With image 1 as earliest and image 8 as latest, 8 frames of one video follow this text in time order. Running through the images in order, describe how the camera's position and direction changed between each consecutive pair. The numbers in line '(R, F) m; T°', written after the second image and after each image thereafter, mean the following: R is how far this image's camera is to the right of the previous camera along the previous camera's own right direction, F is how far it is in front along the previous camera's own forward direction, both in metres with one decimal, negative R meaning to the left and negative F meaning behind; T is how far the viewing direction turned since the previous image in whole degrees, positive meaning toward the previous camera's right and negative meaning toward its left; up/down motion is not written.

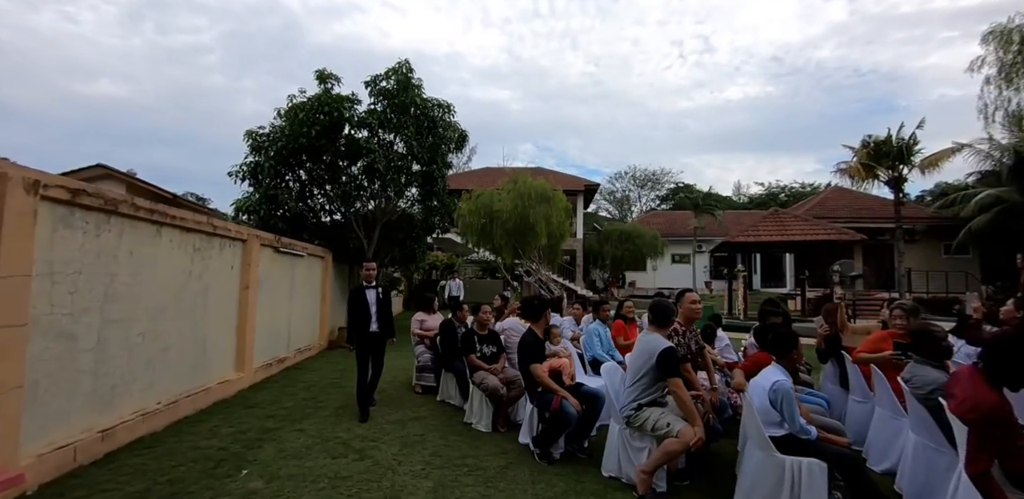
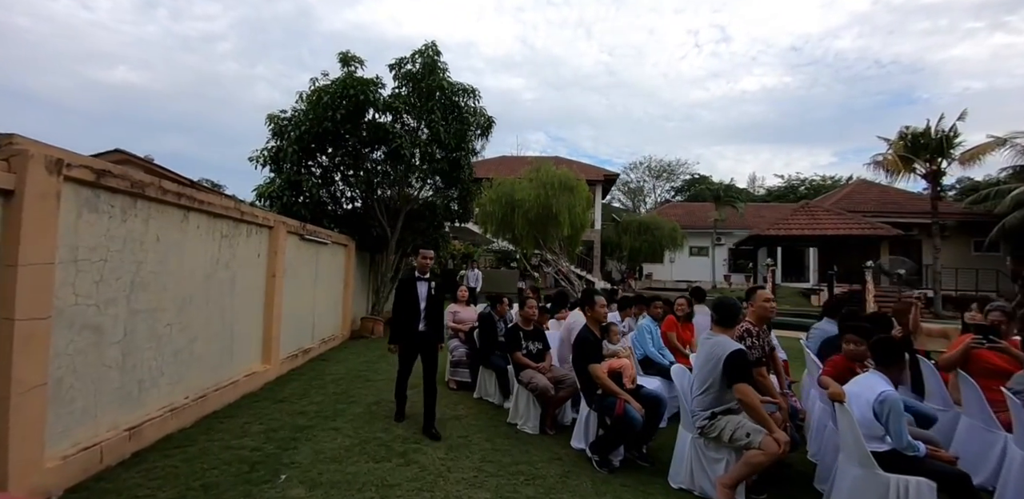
(-0.4, +0.4) m; -1°
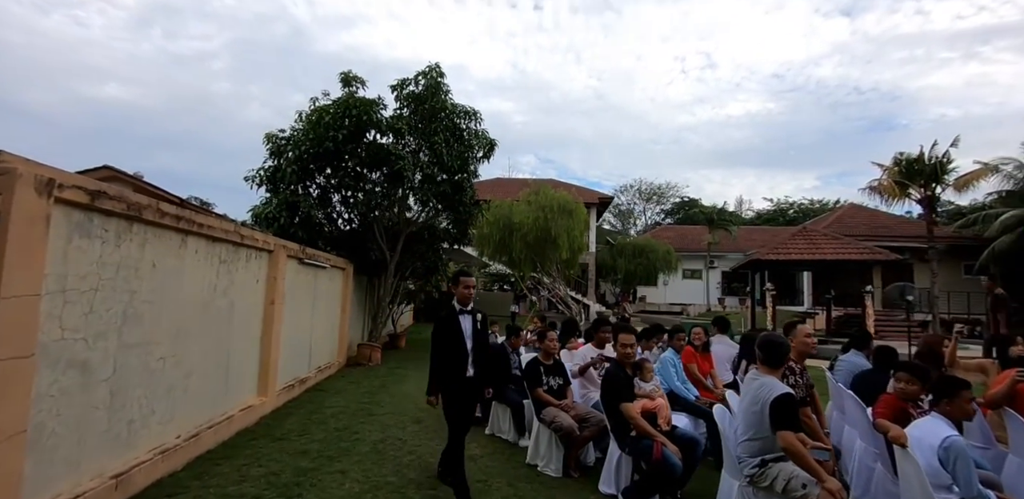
(-0.3, +0.3) m; +1°
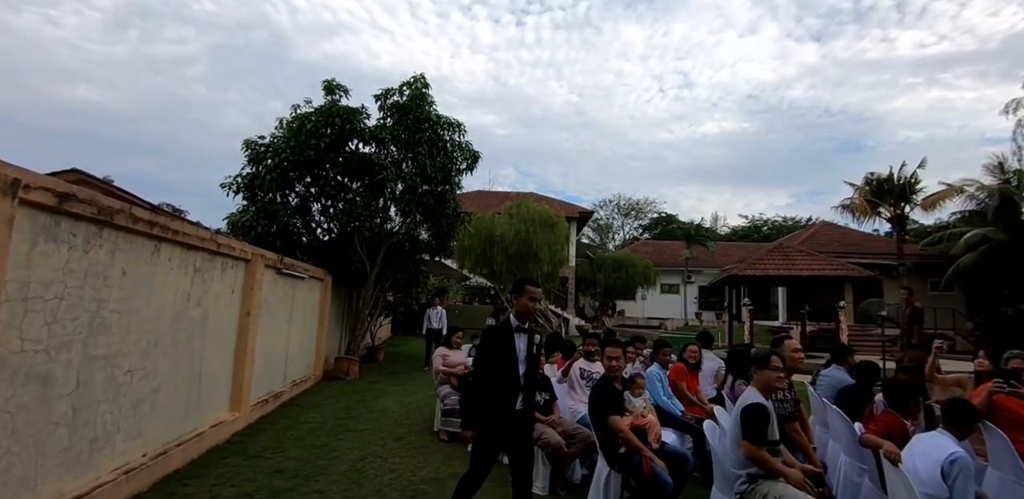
(-0.1, +0.1) m; +2°
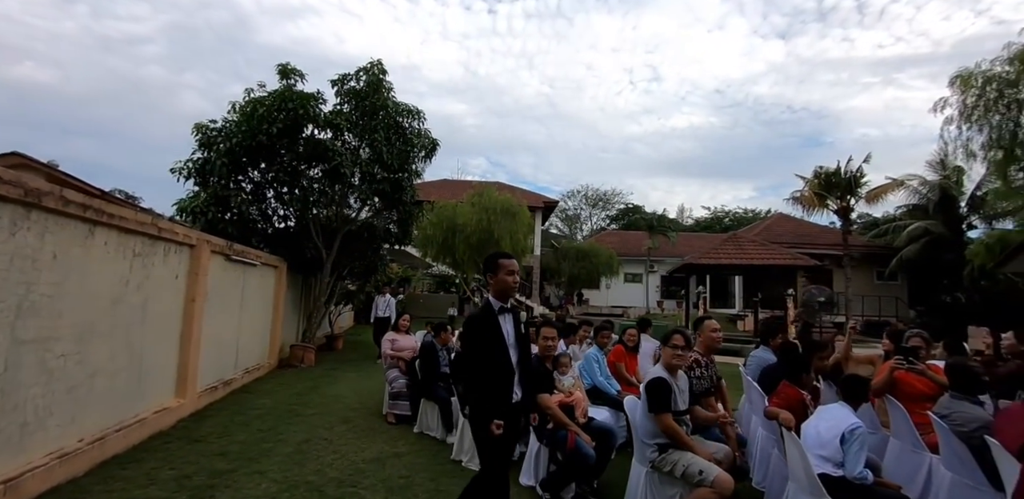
(+0.3, -0.2) m; +3°
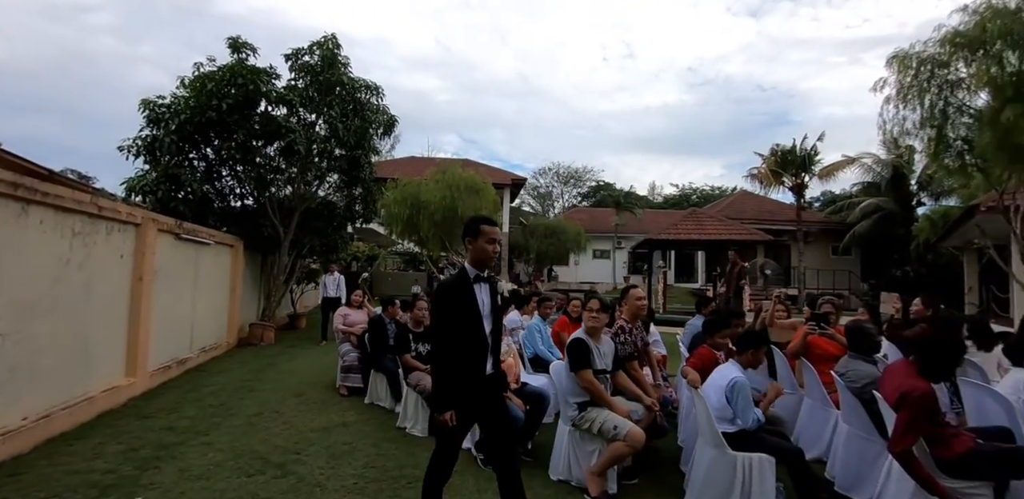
(+0.3, -0.2) m; +3°
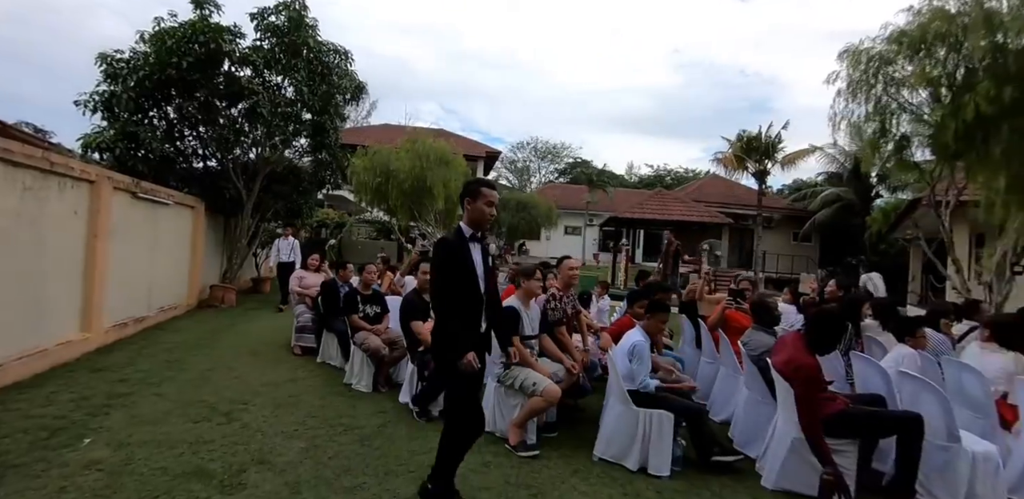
(+0.3, -0.3) m; +3°
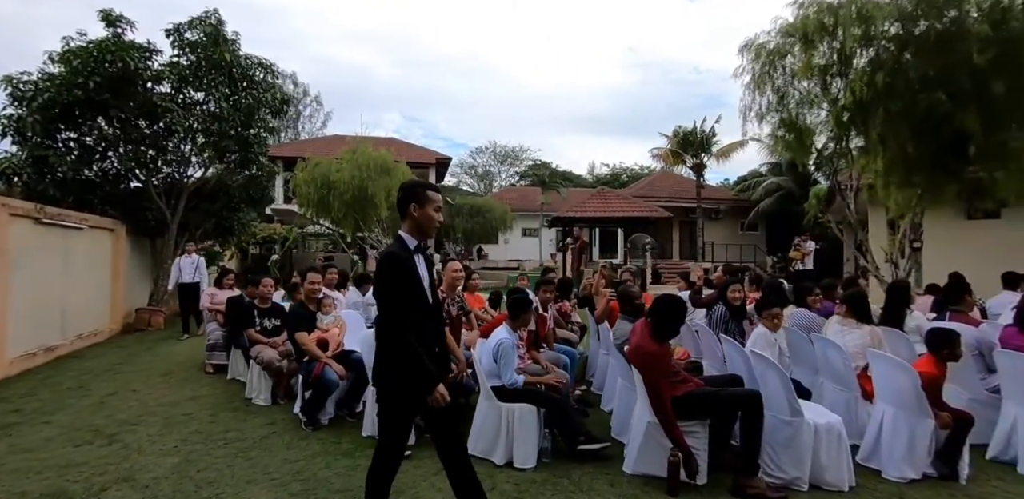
(+0.8, -0.2) m; +3°
